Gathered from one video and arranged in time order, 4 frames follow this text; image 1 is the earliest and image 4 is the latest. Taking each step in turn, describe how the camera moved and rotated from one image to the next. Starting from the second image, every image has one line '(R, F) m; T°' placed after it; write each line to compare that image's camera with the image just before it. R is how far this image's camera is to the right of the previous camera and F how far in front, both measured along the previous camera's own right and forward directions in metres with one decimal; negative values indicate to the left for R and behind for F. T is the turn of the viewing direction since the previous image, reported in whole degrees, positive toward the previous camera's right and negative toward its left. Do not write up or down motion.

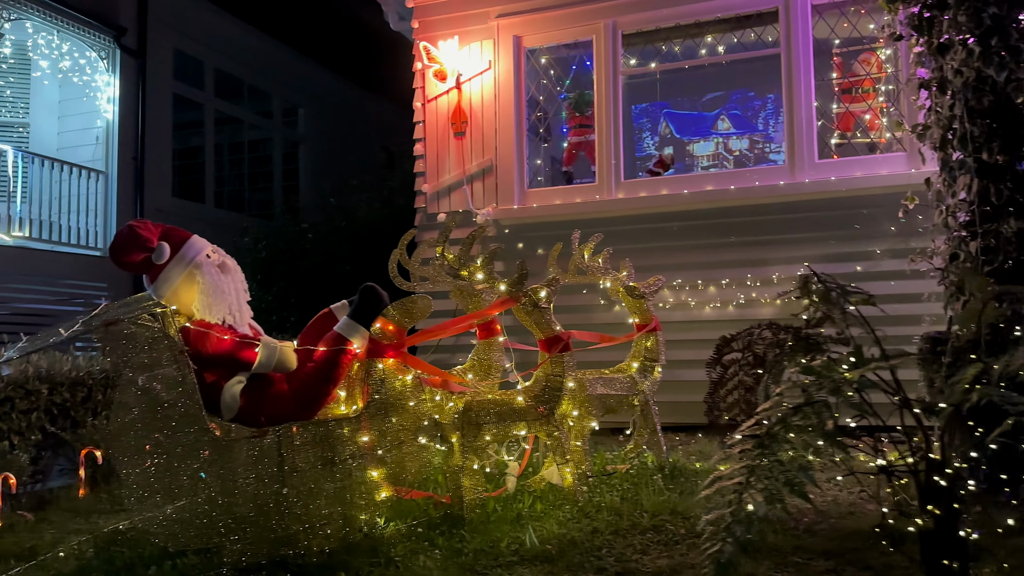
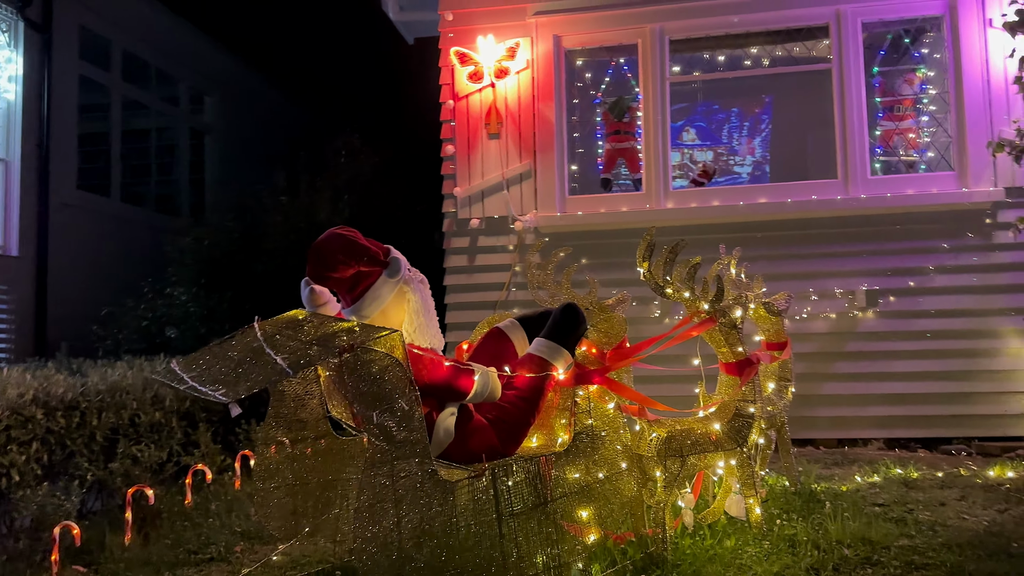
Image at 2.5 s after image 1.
(-0.9, +0.3) m; +10°
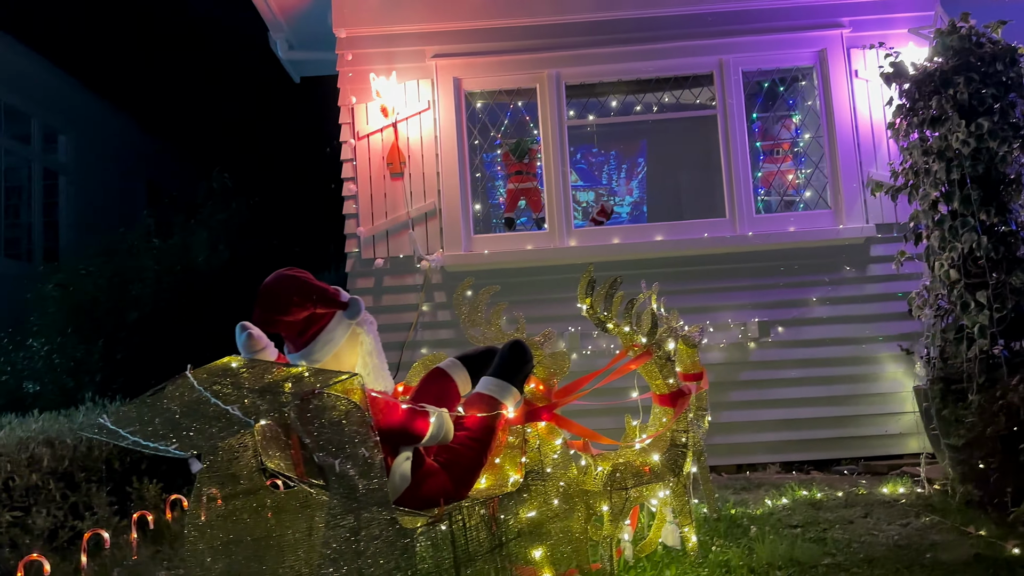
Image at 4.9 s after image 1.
(-0.2, 0.0) m; +9°
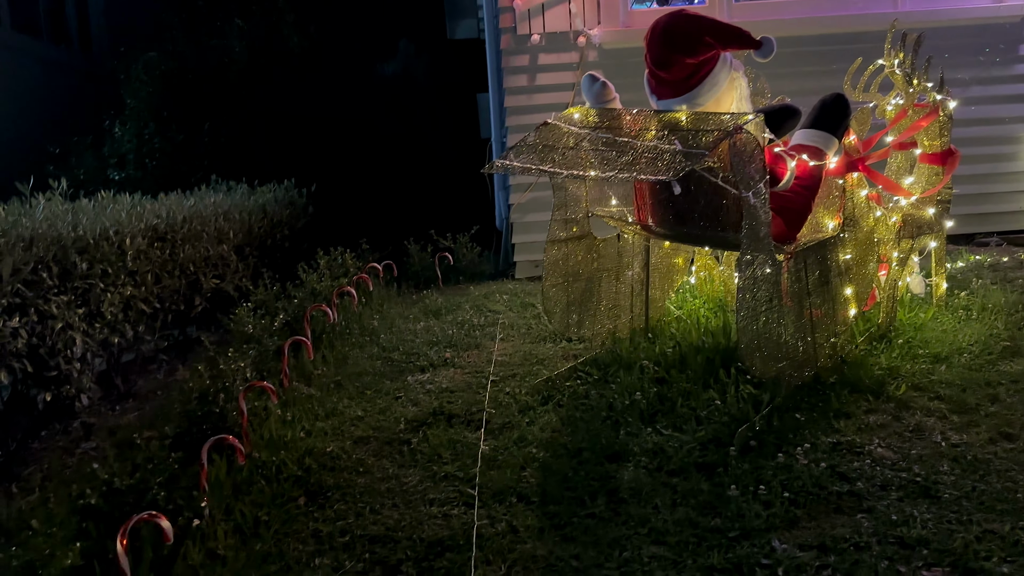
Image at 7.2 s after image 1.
(-0.8, -0.1) m; +1°
